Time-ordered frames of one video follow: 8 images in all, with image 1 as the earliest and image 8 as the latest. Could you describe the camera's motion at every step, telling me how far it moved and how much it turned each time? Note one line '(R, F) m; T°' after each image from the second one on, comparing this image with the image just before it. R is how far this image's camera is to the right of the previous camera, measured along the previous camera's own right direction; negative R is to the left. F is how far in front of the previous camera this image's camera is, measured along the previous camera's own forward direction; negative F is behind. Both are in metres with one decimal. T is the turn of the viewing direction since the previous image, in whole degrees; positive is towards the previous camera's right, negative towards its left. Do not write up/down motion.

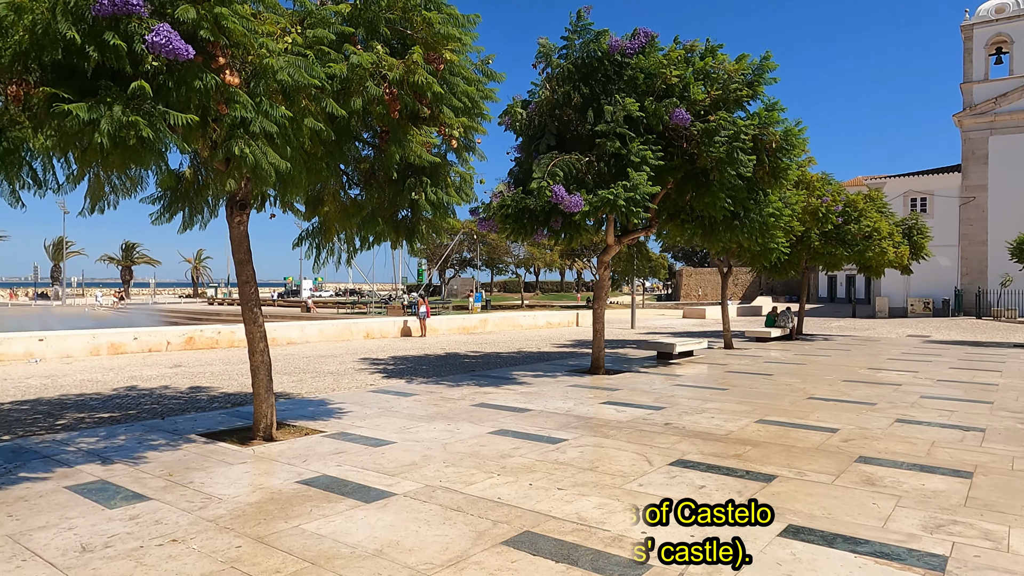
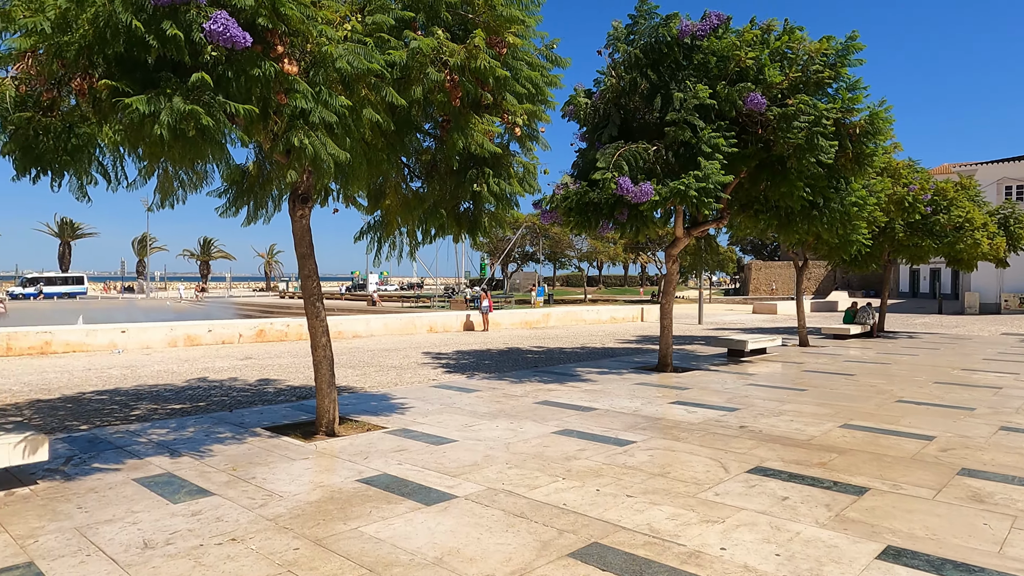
(0.0, +0.2) m; -5°
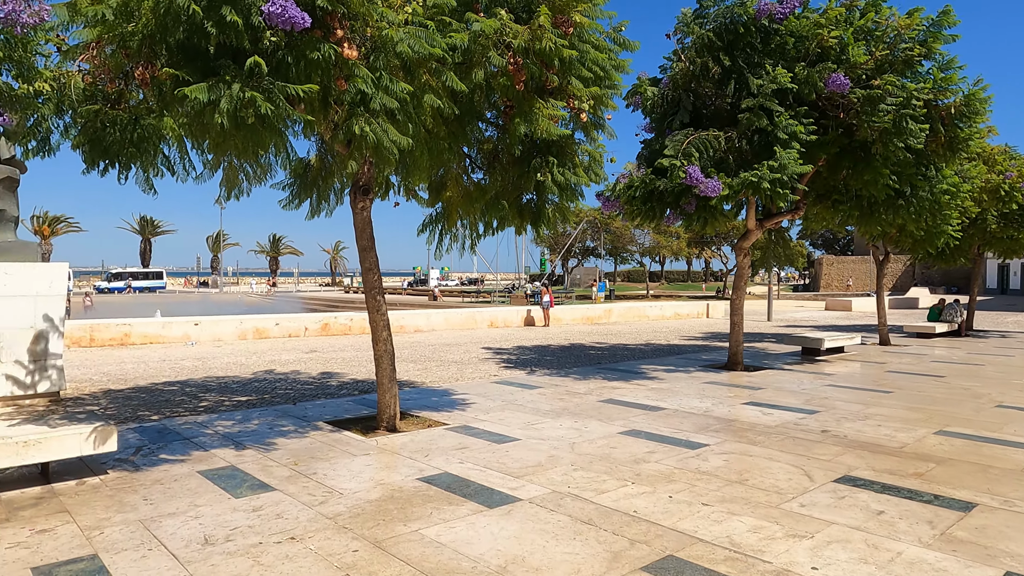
(0.0, +0.2) m; -5°
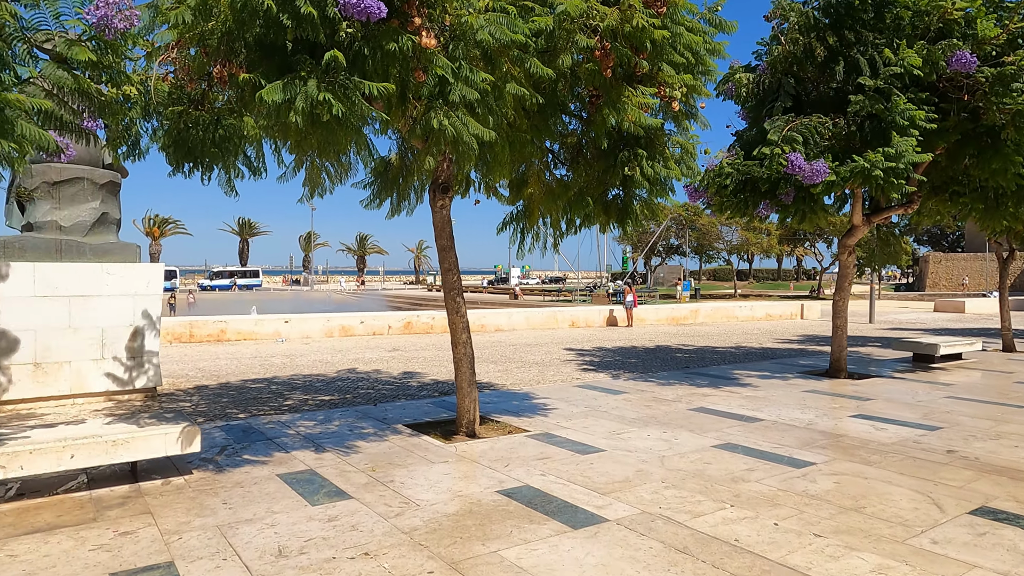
(0.0, +0.3) m; -7°
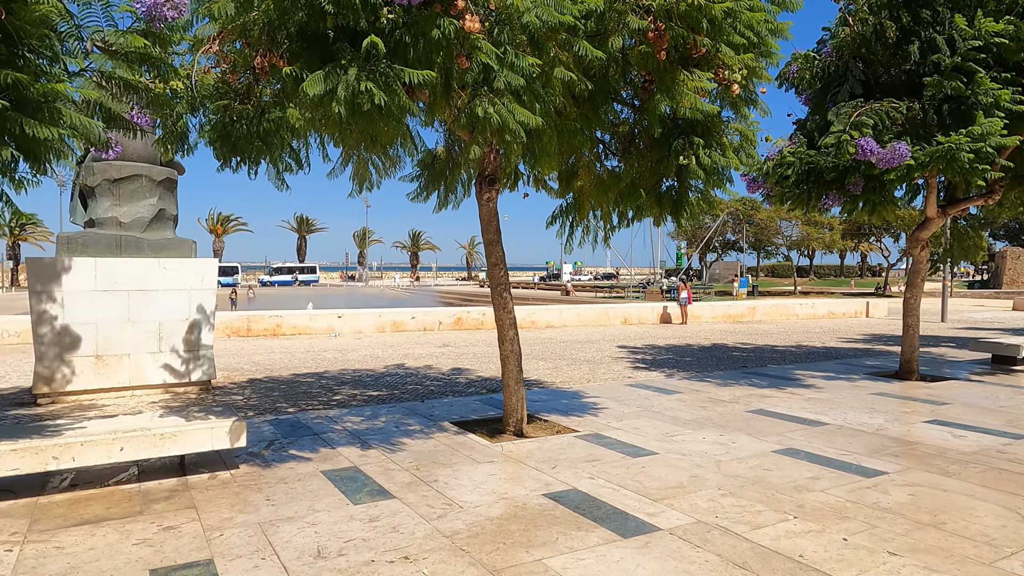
(0.0, +0.2) m; -4°
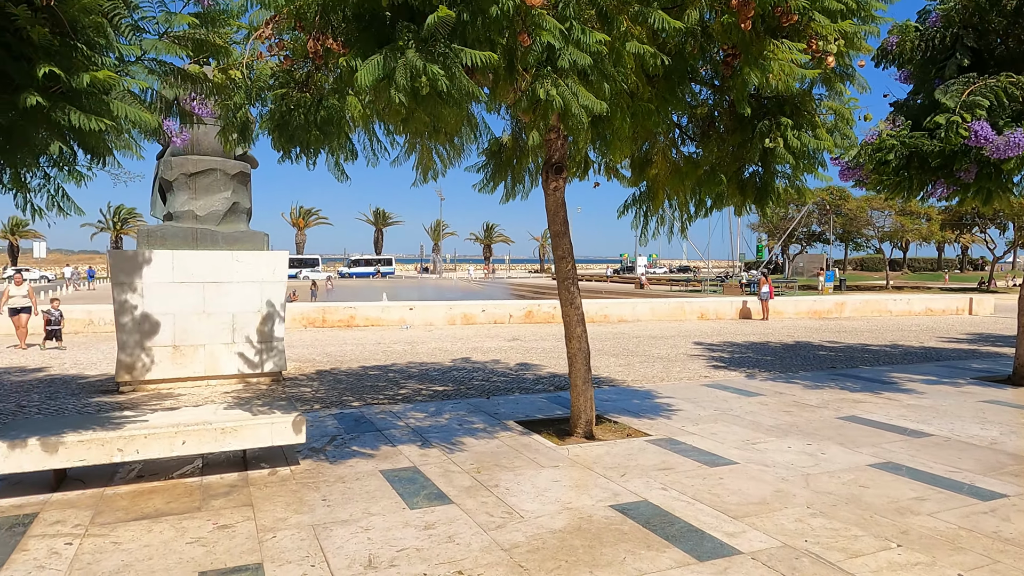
(0.0, +0.3) m; -6°
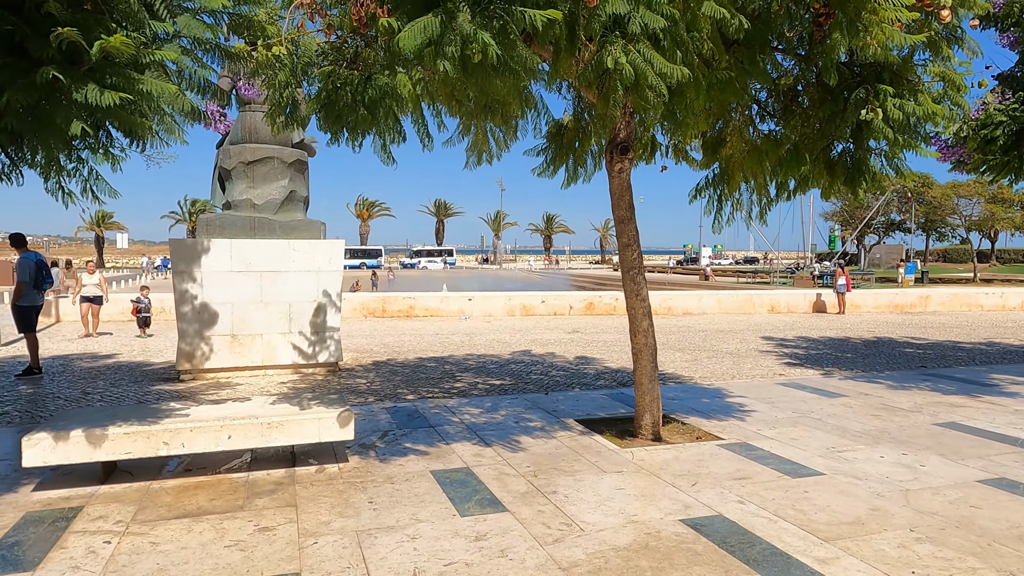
(0.0, +0.4) m; -5°
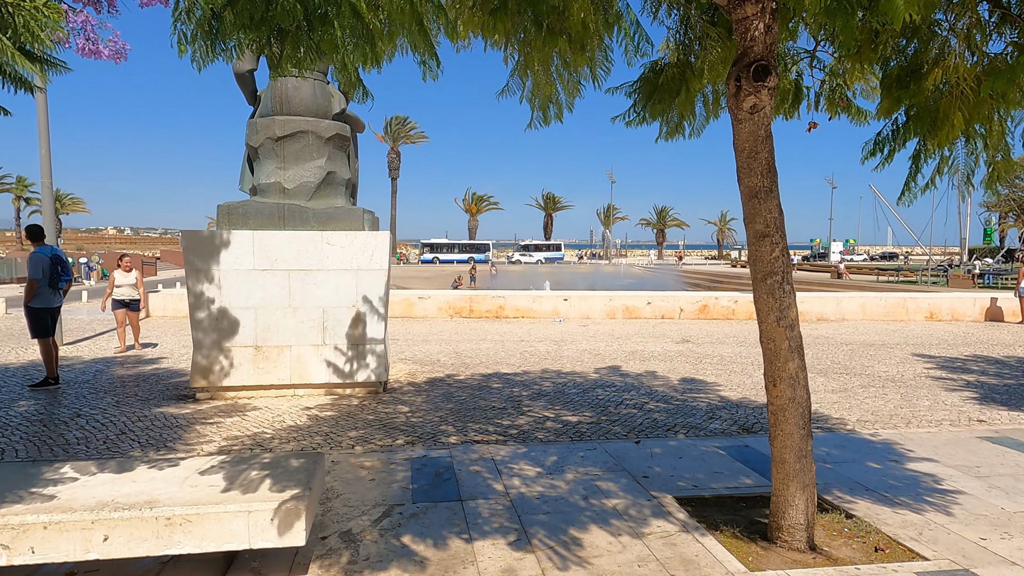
(+0.3, +1.9) m; -10°
